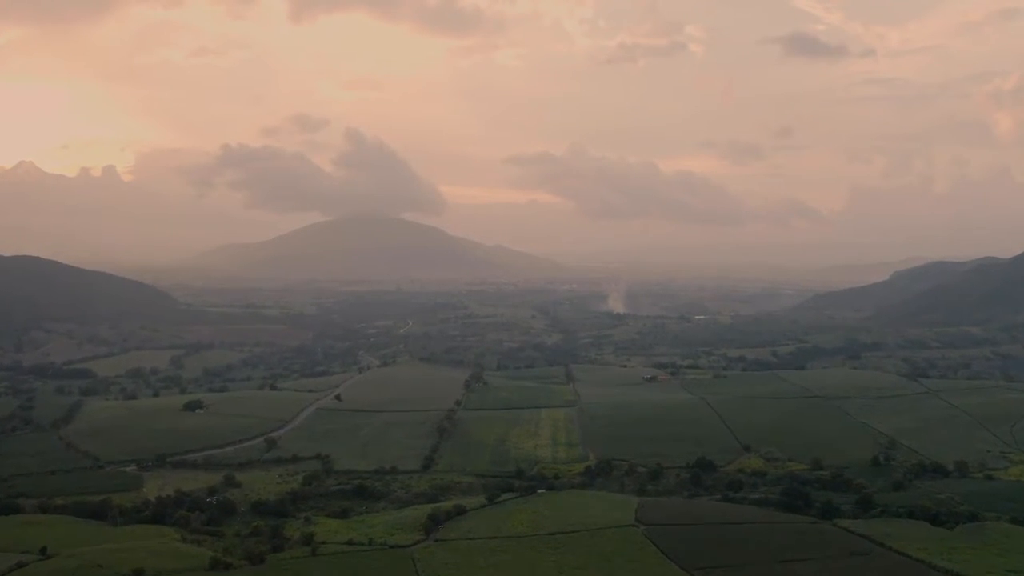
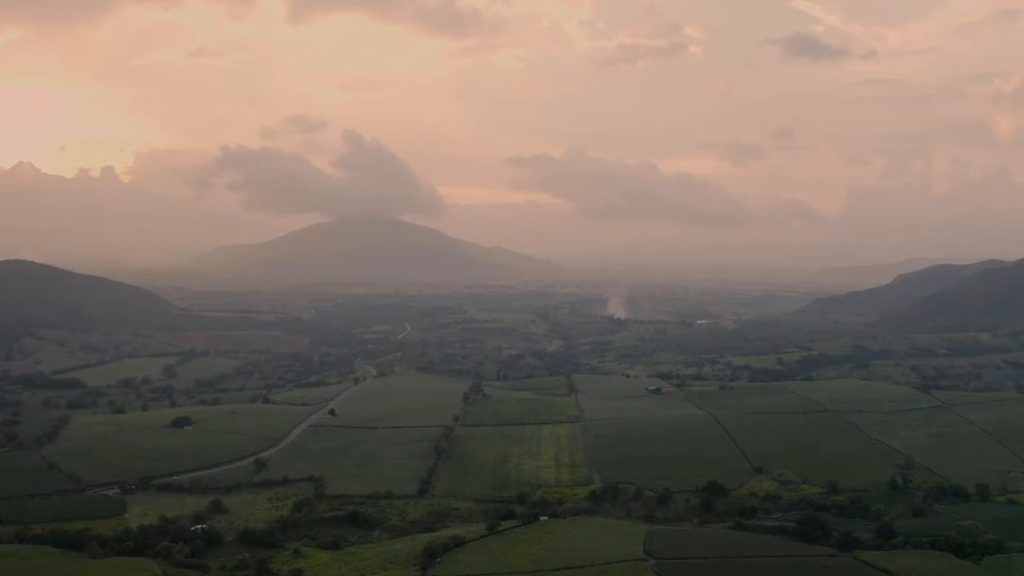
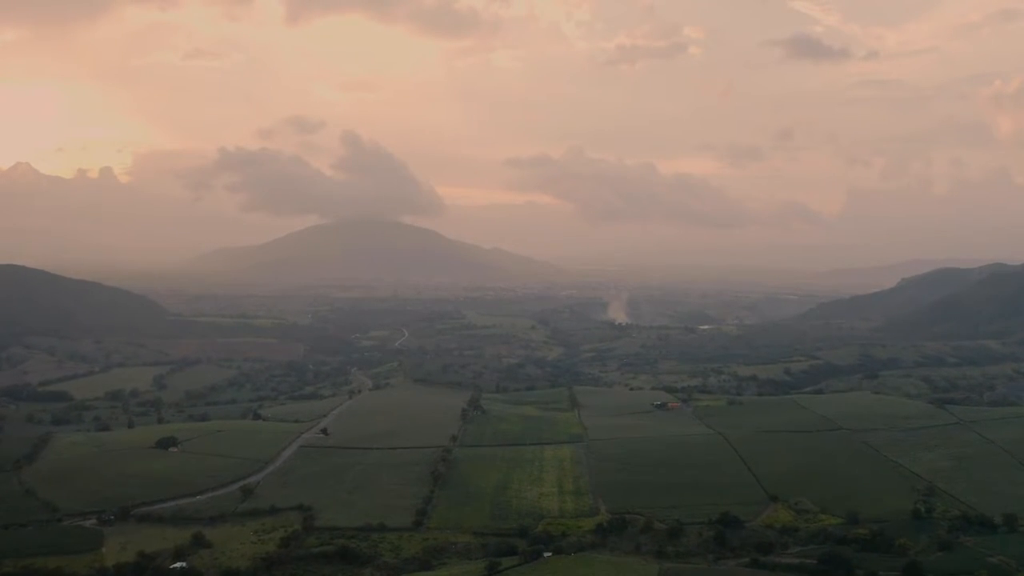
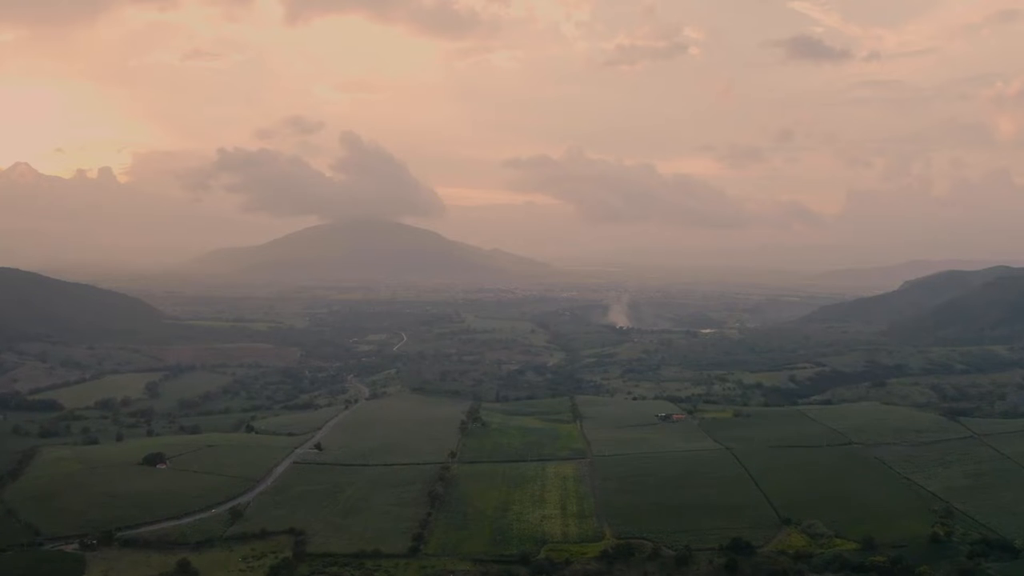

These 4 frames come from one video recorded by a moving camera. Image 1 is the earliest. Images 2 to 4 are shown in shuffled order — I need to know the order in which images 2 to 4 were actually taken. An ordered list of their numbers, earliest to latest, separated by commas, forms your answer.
2, 3, 4
